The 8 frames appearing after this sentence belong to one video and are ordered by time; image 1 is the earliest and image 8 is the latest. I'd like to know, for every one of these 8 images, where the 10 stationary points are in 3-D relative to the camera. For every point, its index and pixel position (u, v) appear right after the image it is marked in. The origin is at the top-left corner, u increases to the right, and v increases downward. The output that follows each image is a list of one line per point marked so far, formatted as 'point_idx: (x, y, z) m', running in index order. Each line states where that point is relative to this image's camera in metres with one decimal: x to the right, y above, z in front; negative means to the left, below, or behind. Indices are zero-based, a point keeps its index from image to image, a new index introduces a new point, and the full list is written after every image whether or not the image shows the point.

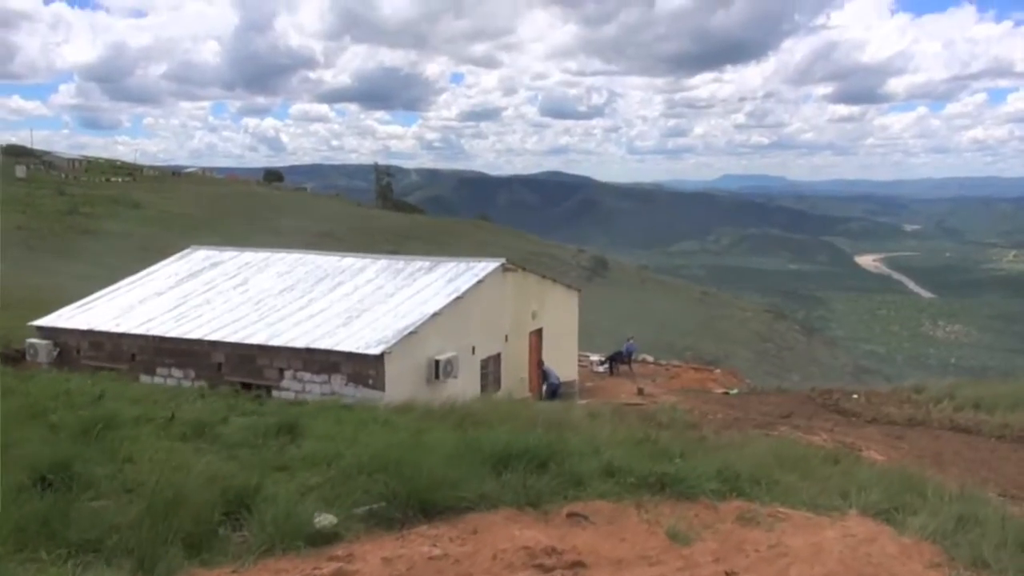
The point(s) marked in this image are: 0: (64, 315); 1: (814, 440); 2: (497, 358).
0: (-10.2, -0.6, +19.5) m
1: (+4.1, -2.1, +11.5) m
2: (-0.3, -1.6, +19.3) m
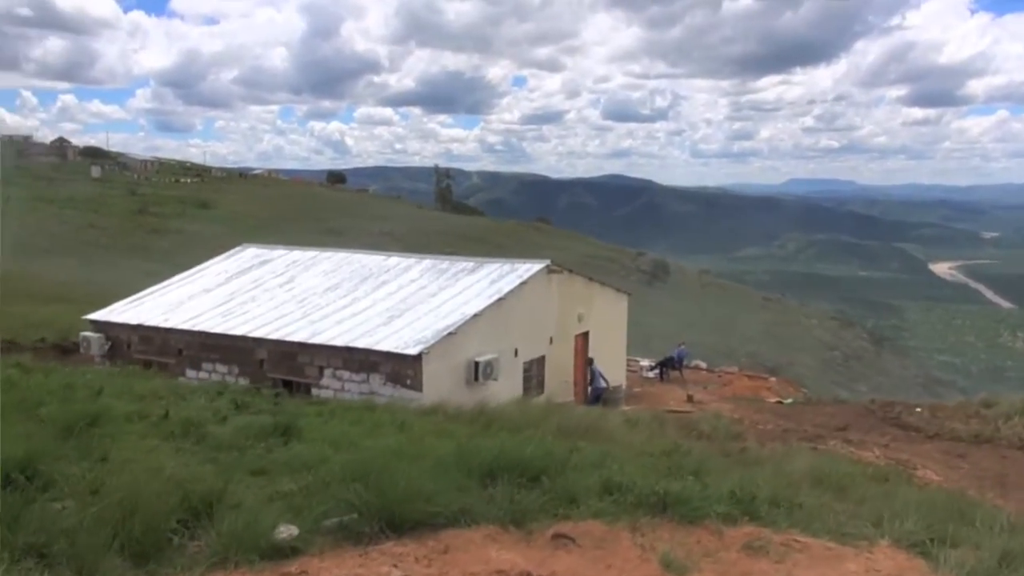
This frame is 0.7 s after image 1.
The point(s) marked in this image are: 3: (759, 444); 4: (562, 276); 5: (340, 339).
0: (-9.2, -0.5, +19.8) m
1: (+4.5, -2.2, +10.8) m
2: (+0.6, -1.6, +18.9) m
3: (+3.3, -2.1, +11.4) m
4: (+1.2, +0.3, +19.6) m
5: (-3.3, -1.0, +16.4) m
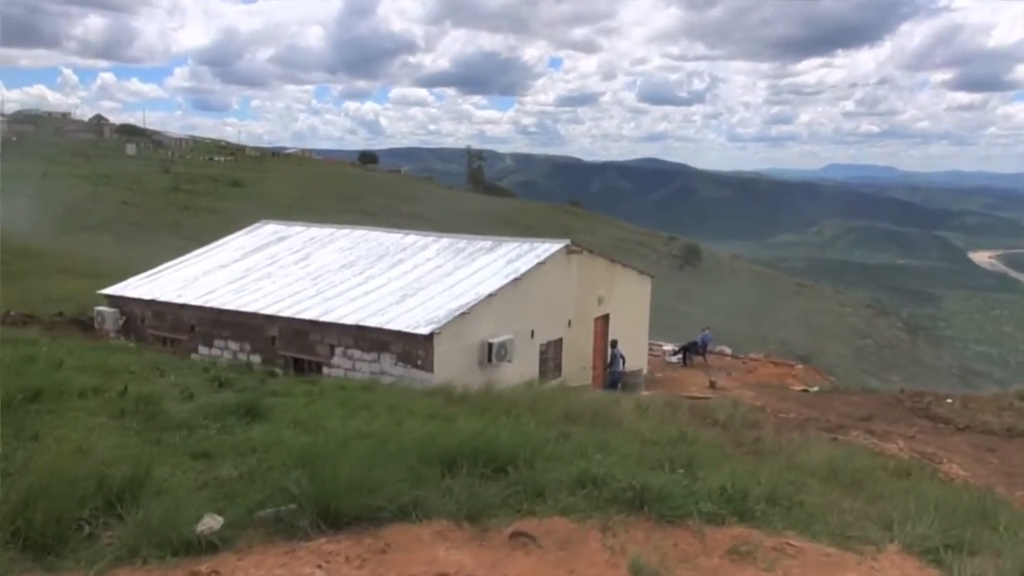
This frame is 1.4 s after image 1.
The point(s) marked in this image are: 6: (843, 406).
0: (-8.8, +0.1, +19.7) m
1: (+4.6, -2.0, +10.3) m
2: (+1.0, -1.2, +18.5) m
3: (+3.4, -1.9, +10.8) m
4: (+1.6, +0.7, +19.1) m
5: (-3.1, -0.6, +16.1) m
6: (+6.6, -2.3, +16.9) m
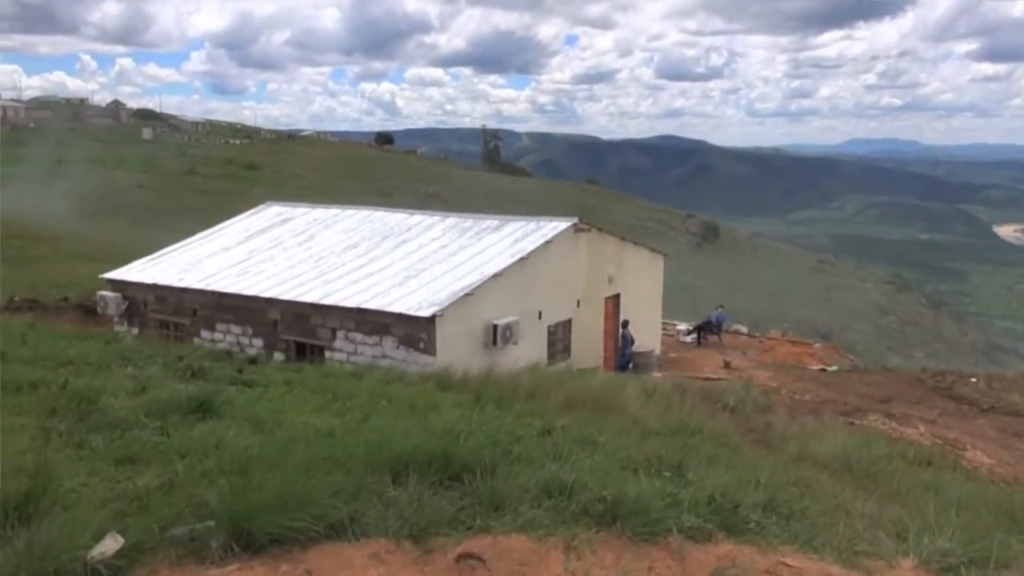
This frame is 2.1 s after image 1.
0: (-8.6, +0.4, +19.4) m
1: (+4.5, -1.7, +9.7) m
2: (+1.1, -0.8, +18.0) m
3: (+3.4, -1.6, +10.3) m
4: (+1.7, +1.2, +18.6) m
5: (-3.0, -0.2, +15.7) m
6: (+6.7, -1.9, +16.3) m
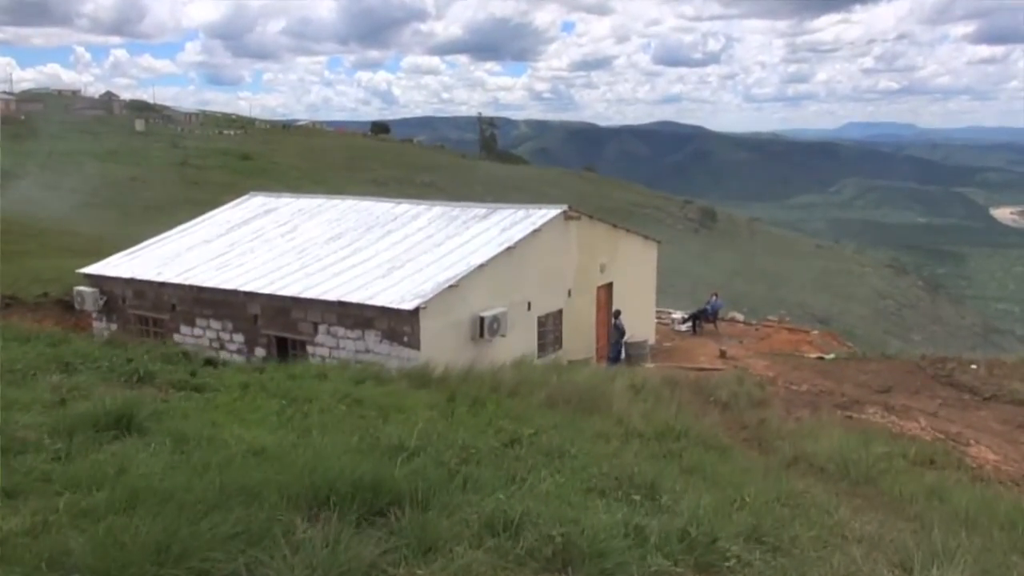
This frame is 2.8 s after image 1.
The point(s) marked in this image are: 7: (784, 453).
0: (-8.9, +0.6, +18.9) m
1: (+4.3, -1.5, +9.2) m
2: (+0.9, -0.6, +17.5) m
3: (+3.1, -1.5, +9.8) m
4: (+1.5, +1.4, +18.1) m
5: (-3.2, -0.1, +15.1) m
6: (+6.5, -1.6, +15.8) m
7: (+2.3, -1.4, +7.2) m
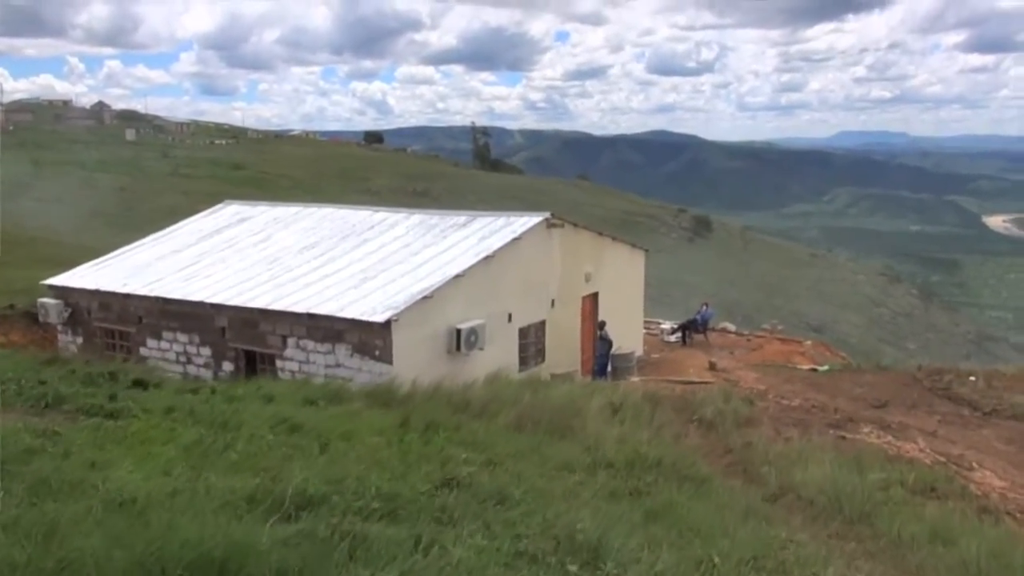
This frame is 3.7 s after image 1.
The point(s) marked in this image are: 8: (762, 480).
0: (-9.3, +0.3, +18.1) m
1: (+4.0, -1.7, +8.6) m
2: (+0.5, -0.8, +16.8) m
3: (+2.8, -1.6, +9.2) m
4: (+1.1, +1.2, +17.4) m
5: (-3.6, -0.3, +14.4) m
6: (+6.1, -1.8, +15.2) m
7: (+2.0, -1.5, +6.6) m
8: (+2.0, -1.5, +6.7) m
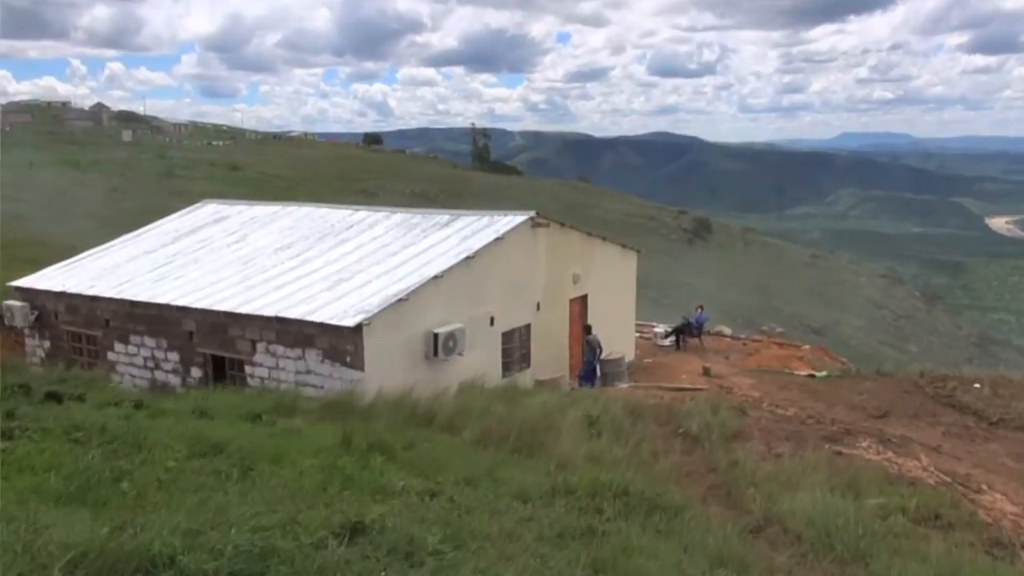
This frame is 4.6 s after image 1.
0: (-9.6, +0.3, +17.4) m
1: (+3.7, -1.7, +7.8) m
2: (+0.2, -0.8, +16.1) m
3: (+2.5, -1.6, +8.4) m
4: (+0.8, +1.2, +16.7) m
5: (-3.9, -0.3, +13.7) m
6: (+5.8, -1.9, +14.5) m
7: (+1.7, -1.5, +5.8) m
8: (+1.7, -1.5, +6.0) m
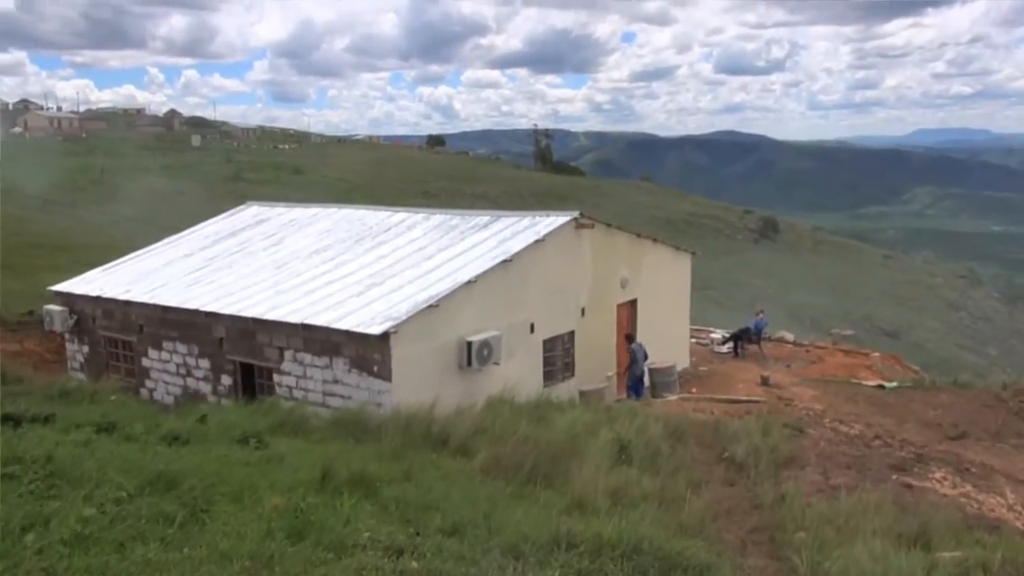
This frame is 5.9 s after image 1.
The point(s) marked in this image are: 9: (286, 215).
0: (-8.7, +0.2, +17.3) m
1: (+3.8, -1.8, +6.7) m
2: (+1.0, -0.9, +15.2) m
3: (+2.7, -1.7, +7.4) m
4: (+1.6, +1.1, +15.8) m
5: (-3.3, -0.4, +13.2) m
6: (+6.4, -1.9, +13.2) m
7: (+1.7, -1.6, +4.9) m
8: (+1.7, -1.6, +5.0) m
9: (-5.1, +1.7, +19.4) m
